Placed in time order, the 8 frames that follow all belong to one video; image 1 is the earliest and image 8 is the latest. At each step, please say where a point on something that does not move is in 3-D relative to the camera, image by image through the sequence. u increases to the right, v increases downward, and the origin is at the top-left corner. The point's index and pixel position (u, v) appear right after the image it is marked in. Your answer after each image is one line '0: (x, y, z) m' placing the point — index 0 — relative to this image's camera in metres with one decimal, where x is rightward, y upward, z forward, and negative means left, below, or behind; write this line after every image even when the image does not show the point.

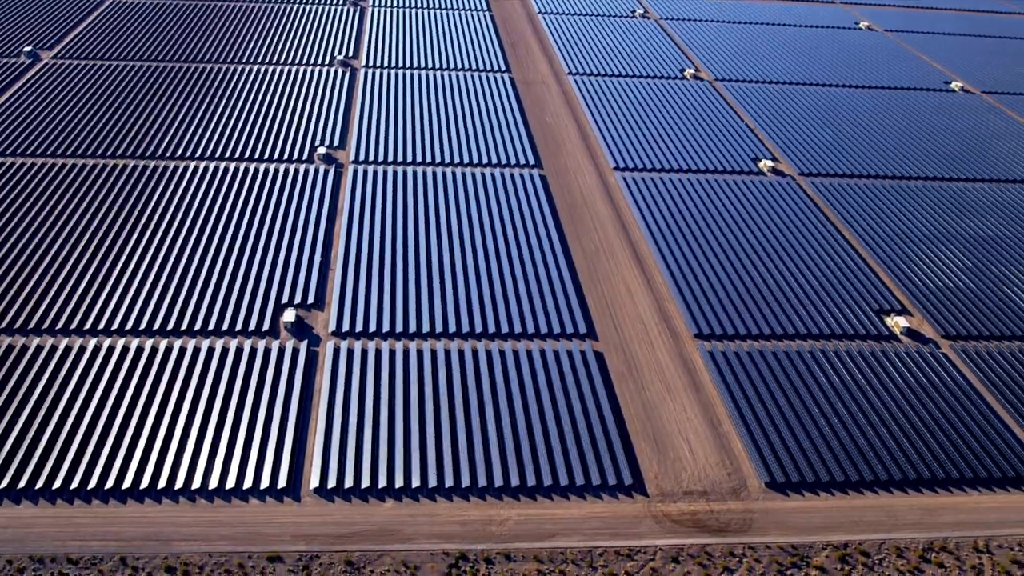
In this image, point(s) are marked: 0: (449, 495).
0: (-1.0, -3.2, +17.3) m
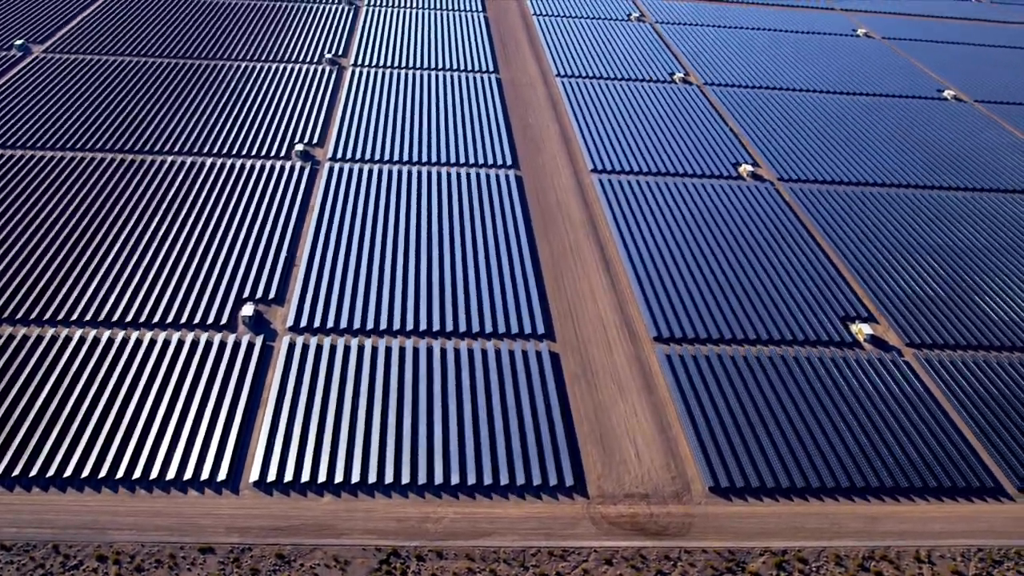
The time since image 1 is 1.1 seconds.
0: (-2.0, -3.2, +17.3) m
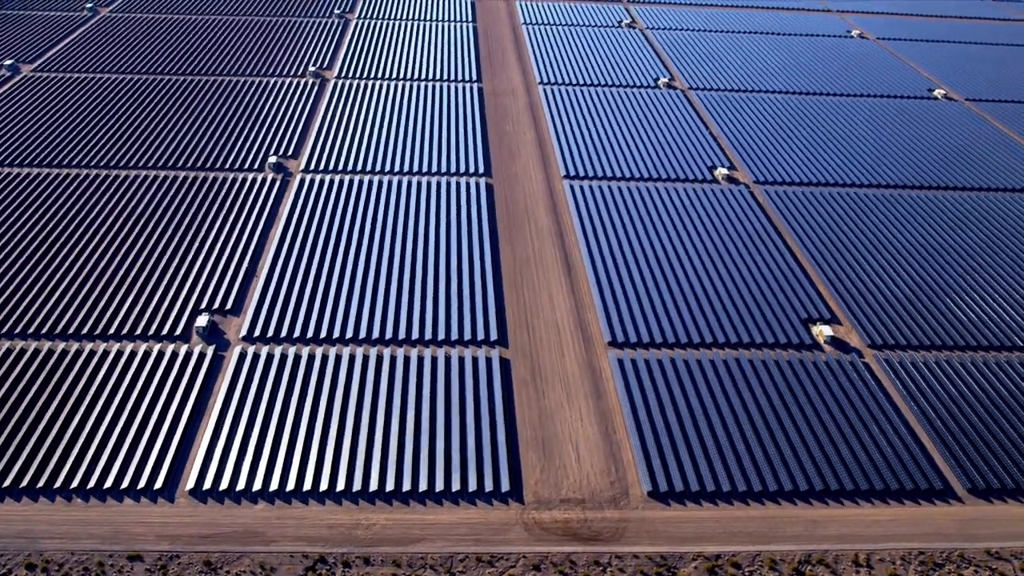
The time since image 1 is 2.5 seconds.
0: (-3.0, -3.3, +17.4) m
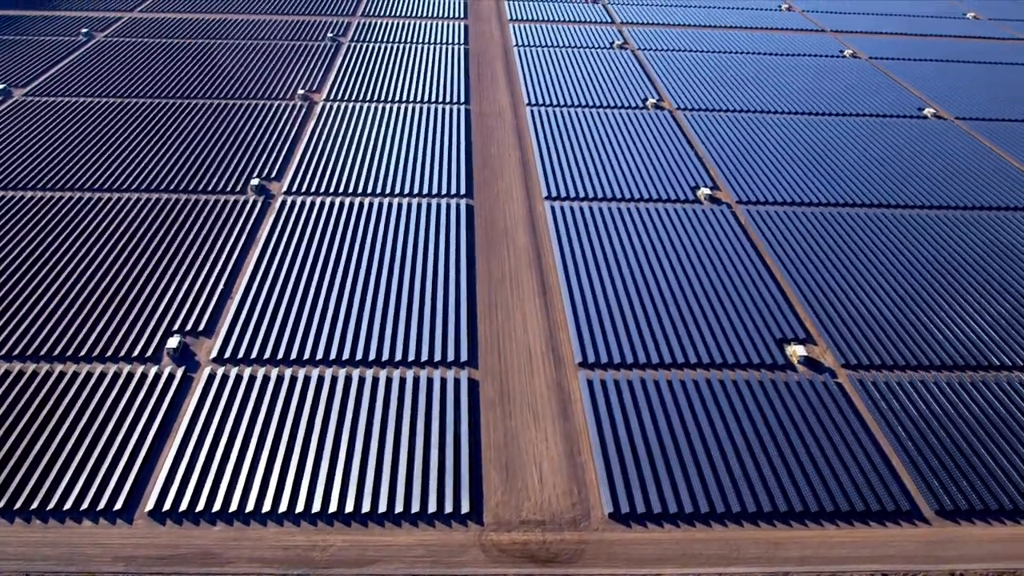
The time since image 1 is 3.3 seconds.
0: (-3.6, -3.6, +17.4) m
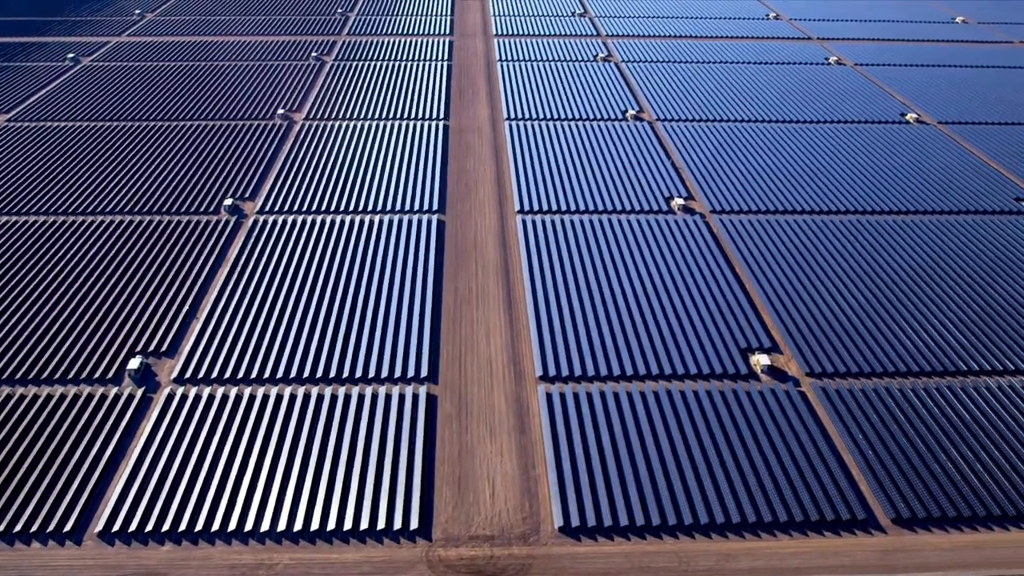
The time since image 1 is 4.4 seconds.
0: (-4.4, -3.9, +17.3) m
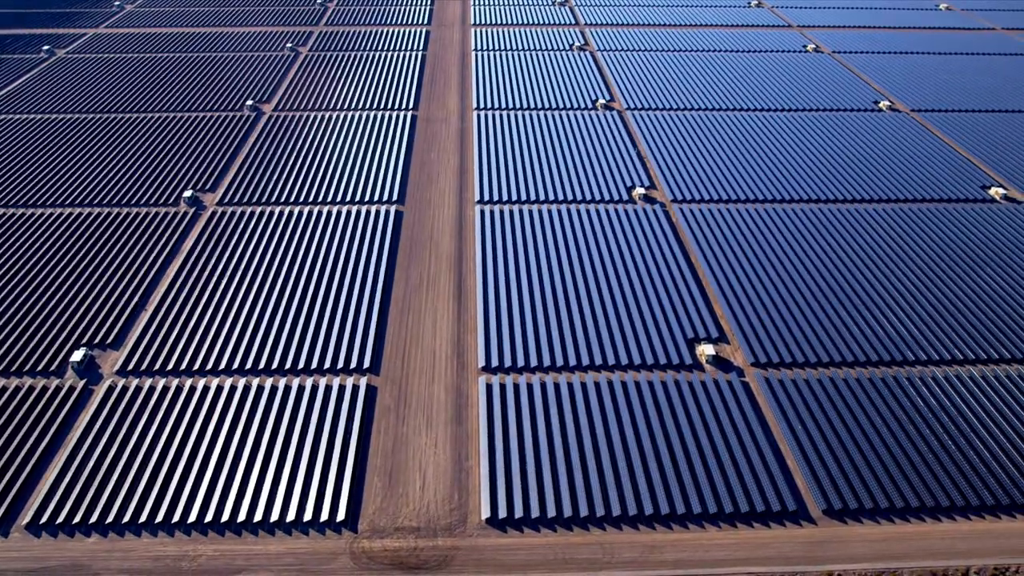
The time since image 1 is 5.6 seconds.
0: (-5.6, -3.8, +17.4) m
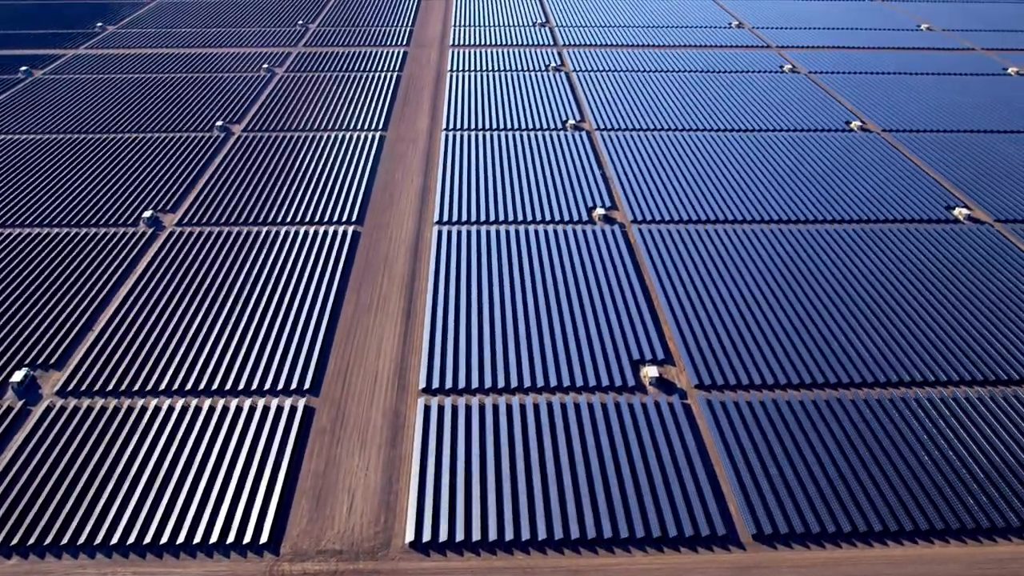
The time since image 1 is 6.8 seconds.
0: (-6.7, -4.1, +17.3) m
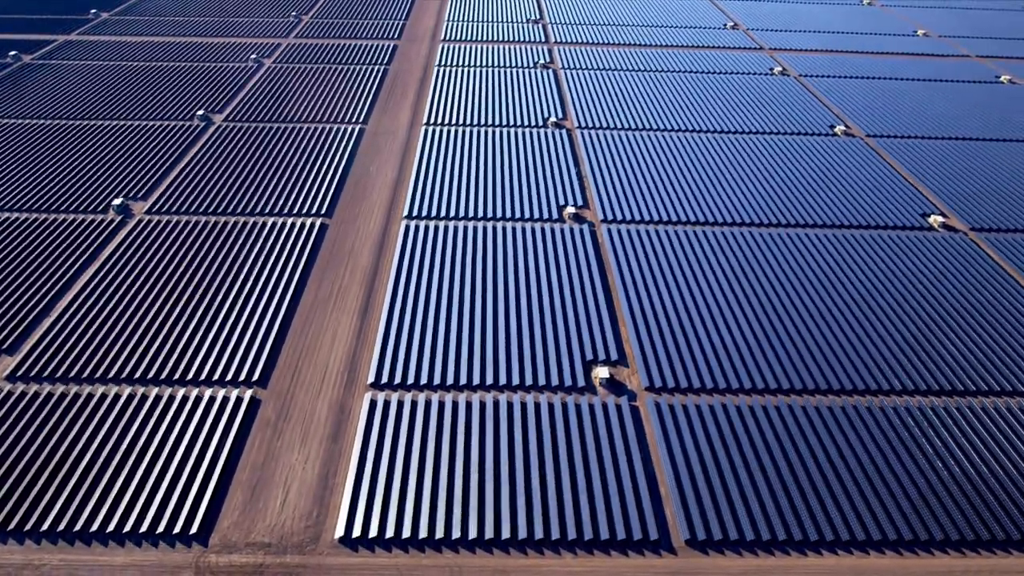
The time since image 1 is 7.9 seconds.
0: (-7.8, -3.9, +17.3) m
